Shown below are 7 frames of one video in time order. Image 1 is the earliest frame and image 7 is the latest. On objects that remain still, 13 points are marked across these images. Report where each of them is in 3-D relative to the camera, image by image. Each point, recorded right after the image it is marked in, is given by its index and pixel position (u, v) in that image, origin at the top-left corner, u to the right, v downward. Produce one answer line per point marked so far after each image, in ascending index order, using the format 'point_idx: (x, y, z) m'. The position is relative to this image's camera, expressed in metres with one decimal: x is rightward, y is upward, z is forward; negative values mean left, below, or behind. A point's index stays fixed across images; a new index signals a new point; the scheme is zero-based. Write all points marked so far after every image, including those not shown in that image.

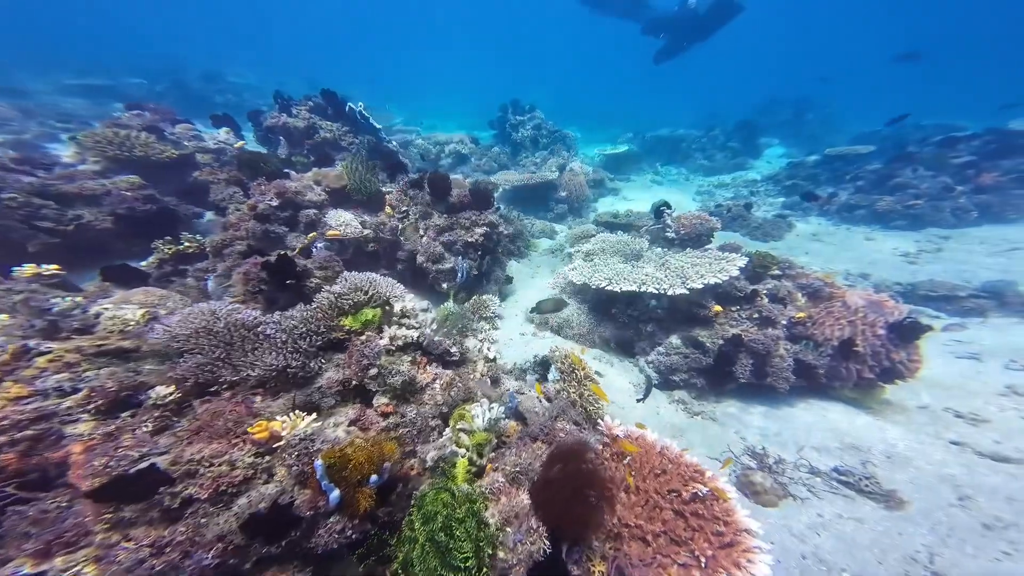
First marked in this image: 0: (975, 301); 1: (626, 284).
0: (+11.7, -0.4, +6.6) m
1: (+2.4, +0.1, +5.7) m
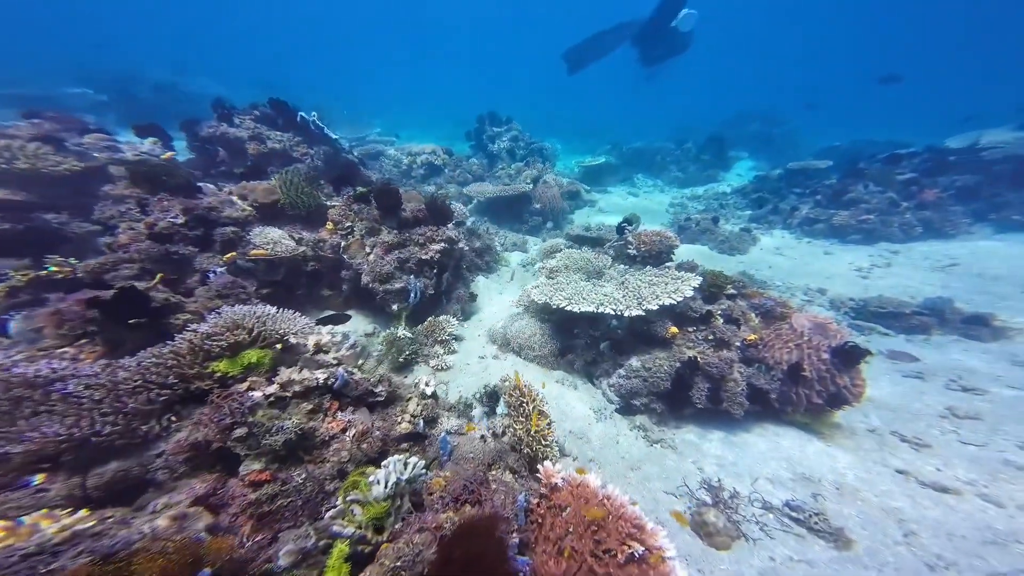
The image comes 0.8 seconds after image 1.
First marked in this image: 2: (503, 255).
0: (+10.7, -0.8, +6.9) m
1: (+1.5, -0.4, +5.6) m
2: (-0.2, +1.3, +9.8) m
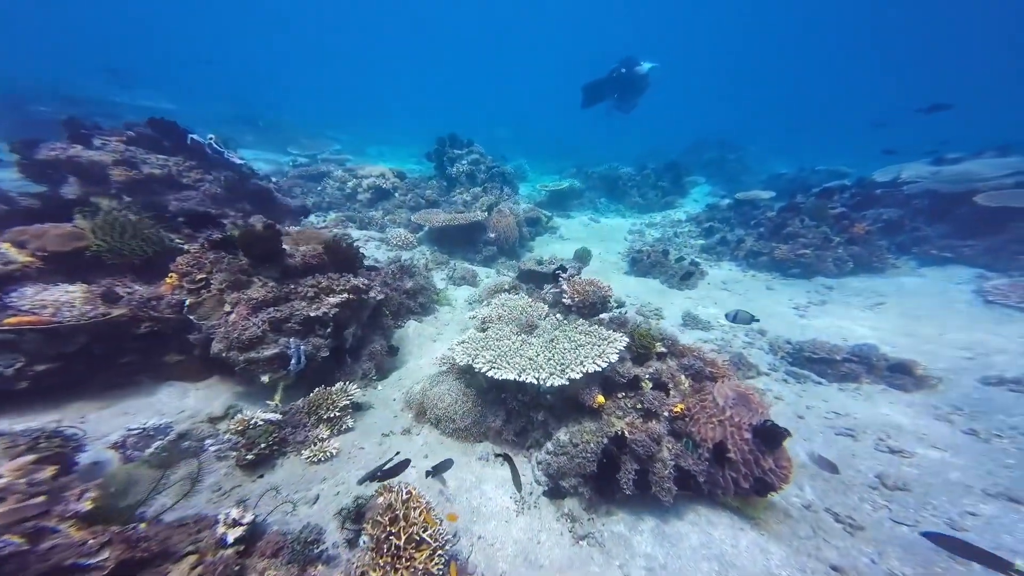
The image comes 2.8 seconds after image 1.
0: (+9.0, -2.1, +7.0) m
1: (-0.1, -1.5, +4.9) m
2: (-2.2, -0.1, +9.1) m
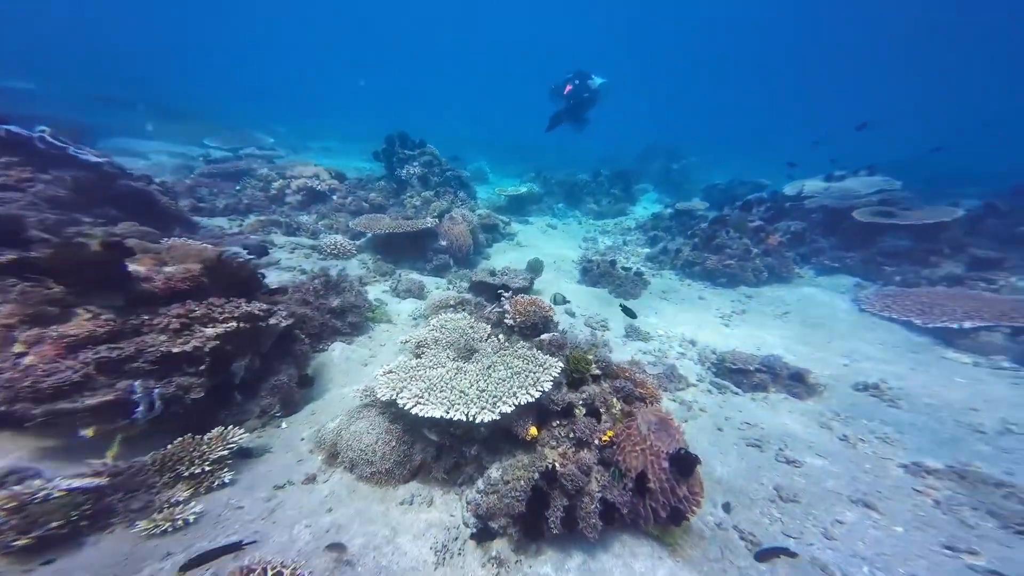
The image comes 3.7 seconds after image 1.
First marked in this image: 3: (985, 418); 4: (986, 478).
0: (+7.3, -2.6, +7.8) m
1: (-1.3, -2.0, +4.5) m
2: (-4.0, -0.6, +8.4) m
3: (+11.1, -3.1, +6.1) m
4: (+9.2, -3.7, +5.0) m
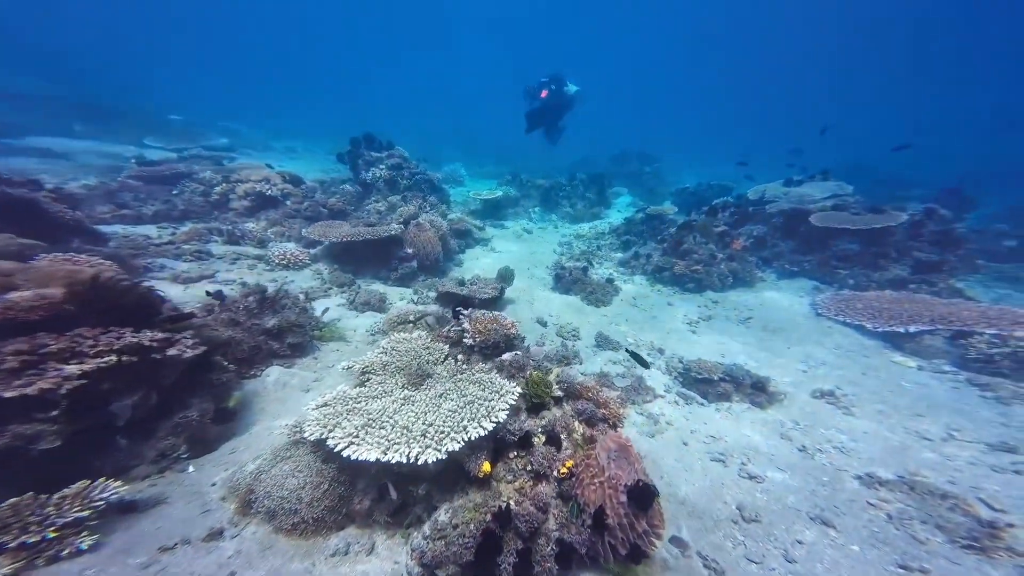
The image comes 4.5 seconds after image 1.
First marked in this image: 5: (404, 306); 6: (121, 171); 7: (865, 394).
0: (+6.3, -2.9, +7.8) m
1: (-2.1, -2.4, +4.0) m
2: (-5.0, -1.0, +7.7) m
3: (+10.2, -3.3, +6.4) m
4: (+8.4, -4.0, +5.2) m
5: (-3.7, -0.6, +8.9) m
6: (-17.3, +5.3, +11.6) m
7: (+9.9, -3.0, +7.3) m
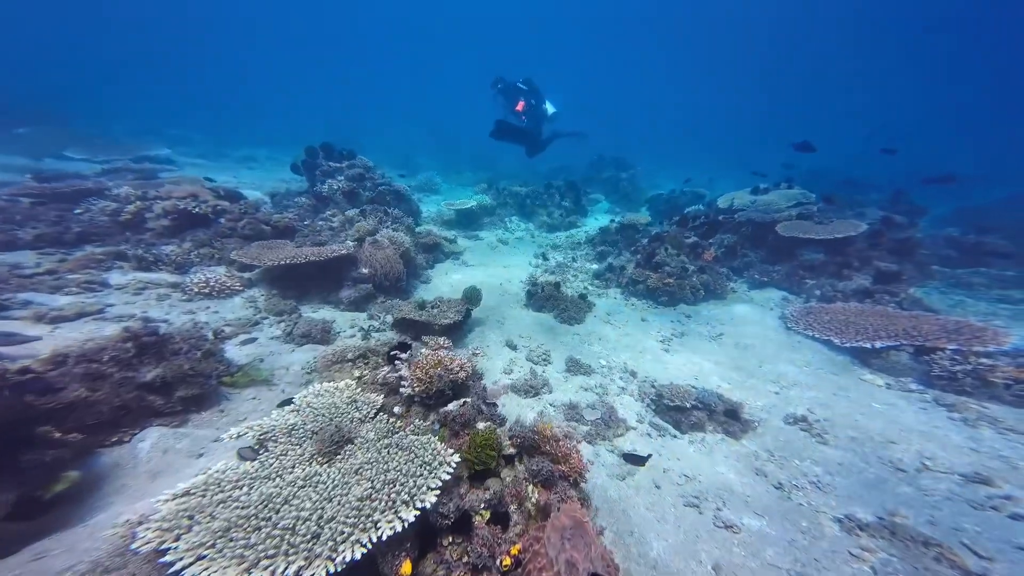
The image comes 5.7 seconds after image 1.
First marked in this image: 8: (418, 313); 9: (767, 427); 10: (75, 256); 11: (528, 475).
0: (+5.2, -3.5, +7.4) m
1: (-3.0, -3.2, +3.1) m
2: (-6.2, -1.9, +6.7) m
3: (+9.1, -3.8, +6.1) m
4: (+7.4, -4.5, +4.8) m
5: (-4.9, -1.5, +7.9) m
6: (-18.8, +4.0, +10.0) m
7: (+8.8, -3.5, +7.0) m
8: (-3.2, -0.9, +8.6) m
9: (+6.9, -3.8, +7.1) m
10: (-12.4, +1.0, +7.6) m
11: (+0.2, -3.2, +4.4) m
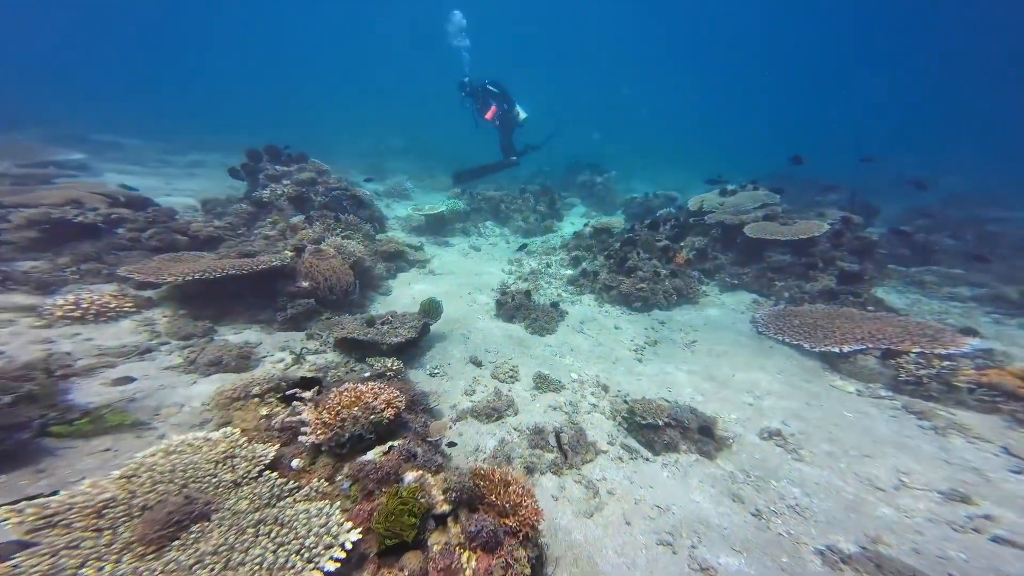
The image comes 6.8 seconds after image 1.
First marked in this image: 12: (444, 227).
0: (+4.1, -3.7, +6.8) m
1: (-3.9, -3.6, +2.1) m
2: (-7.3, -2.4, +5.5) m
3: (+8.1, -3.9, +5.8) m
4: (+6.5, -4.7, +4.4) m
5: (-6.0, -2.0, +6.8) m
6: (-20.2, +3.1, +8.1) m
7: (+7.7, -3.7, +6.7) m
8: (-4.4, -1.4, +7.6) m
9: (+5.8, -3.9, +6.6) m
10: (-13.6, +0.3, +6.0) m
11: (-0.7, -3.5, +3.6) m
12: (-5.2, +4.6, +19.6) m
